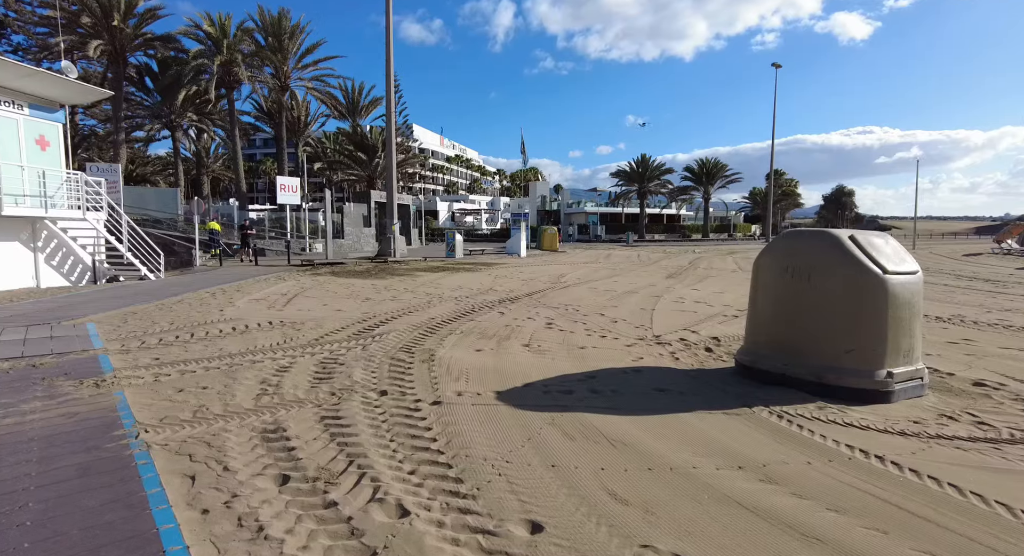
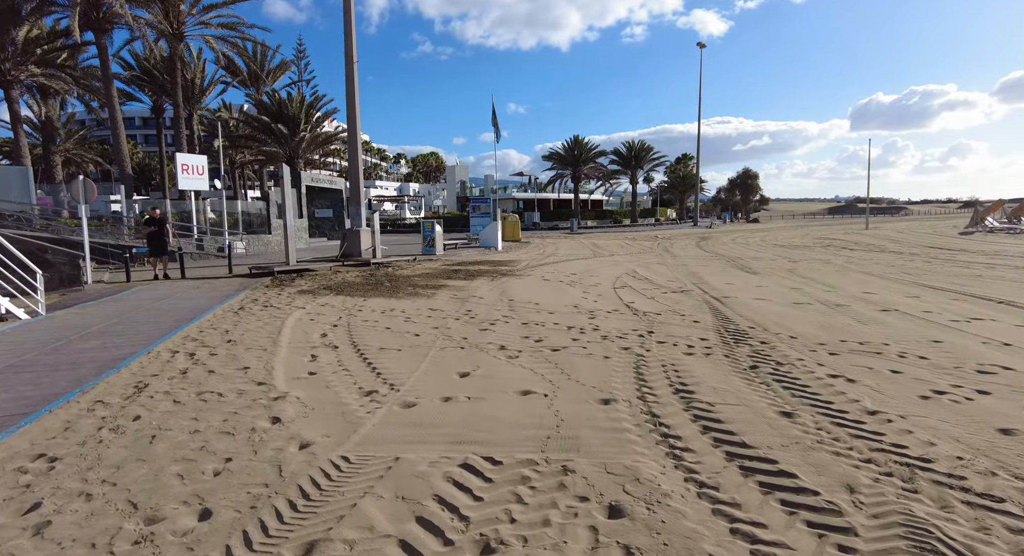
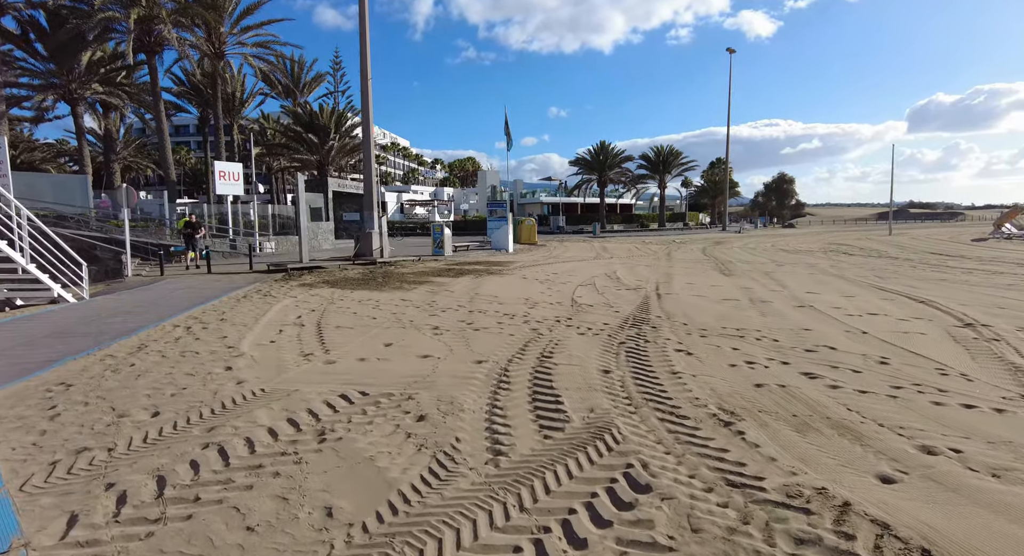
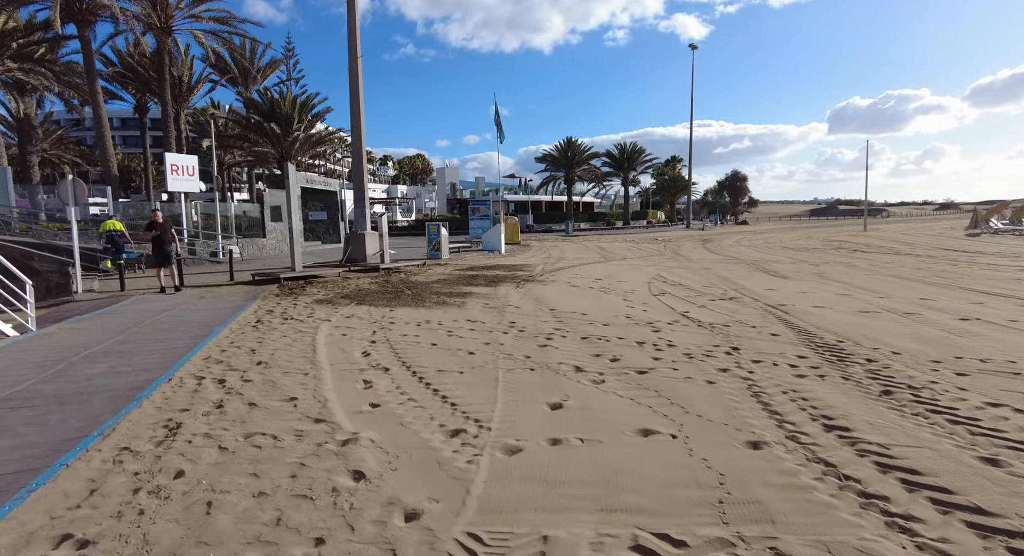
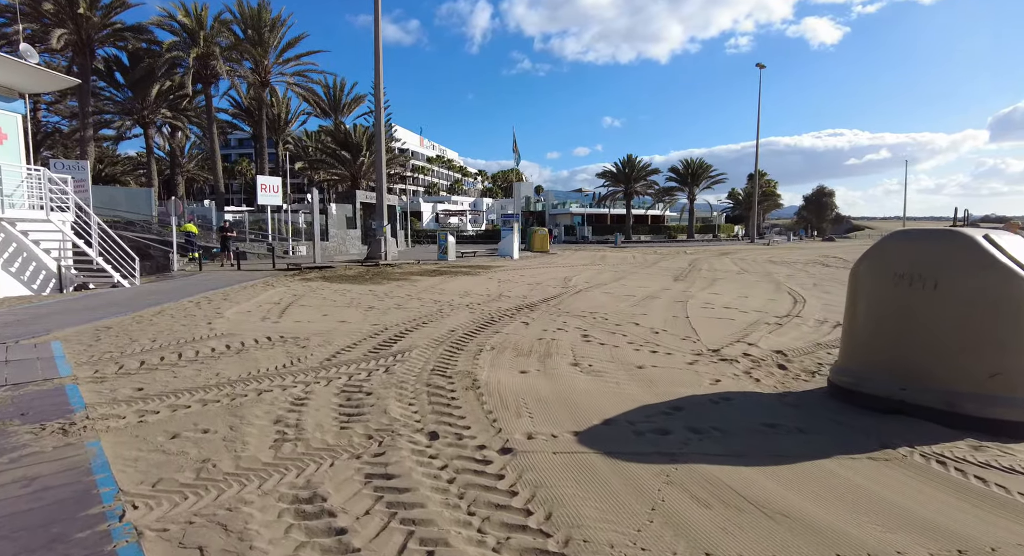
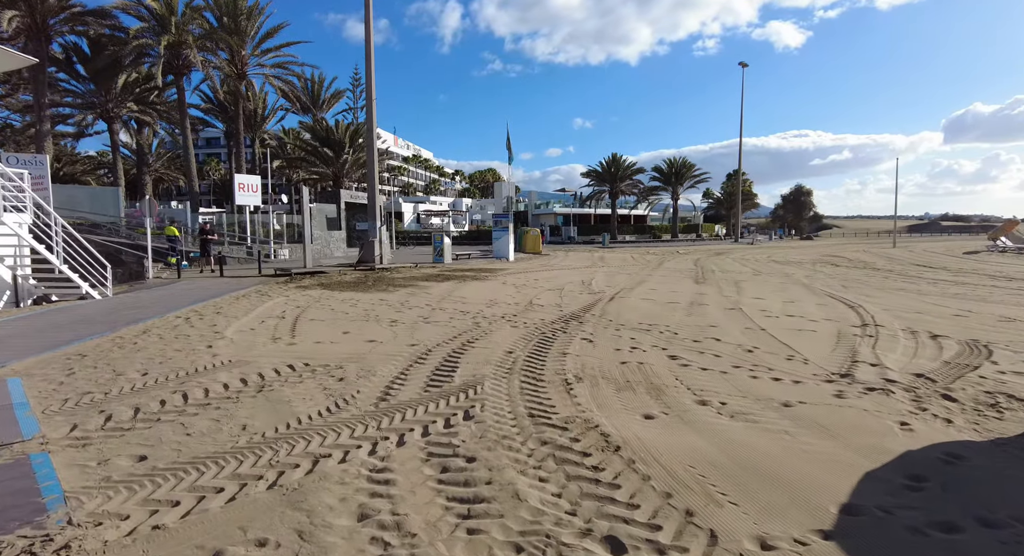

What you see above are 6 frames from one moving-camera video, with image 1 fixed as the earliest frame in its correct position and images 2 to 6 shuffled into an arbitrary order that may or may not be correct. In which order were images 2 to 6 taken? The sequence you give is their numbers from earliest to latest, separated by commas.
5, 6, 3, 2, 4
